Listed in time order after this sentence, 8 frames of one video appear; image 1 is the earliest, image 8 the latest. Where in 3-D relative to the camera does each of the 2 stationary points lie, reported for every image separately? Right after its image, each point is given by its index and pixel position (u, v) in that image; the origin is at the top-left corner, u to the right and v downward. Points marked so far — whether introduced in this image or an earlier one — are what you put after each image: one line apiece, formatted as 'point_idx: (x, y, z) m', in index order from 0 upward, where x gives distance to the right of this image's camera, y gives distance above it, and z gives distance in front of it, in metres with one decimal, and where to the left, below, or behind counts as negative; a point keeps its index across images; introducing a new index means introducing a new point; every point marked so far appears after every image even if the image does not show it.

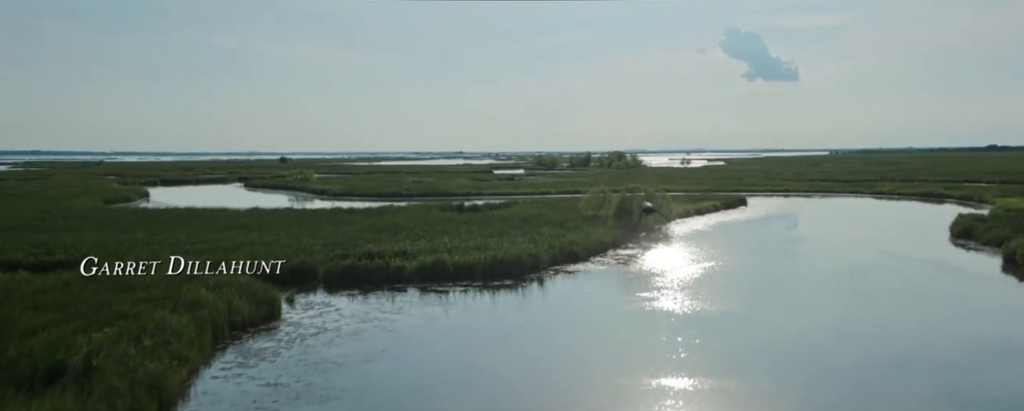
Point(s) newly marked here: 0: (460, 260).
0: (-0.9, -1.0, +12.5) m
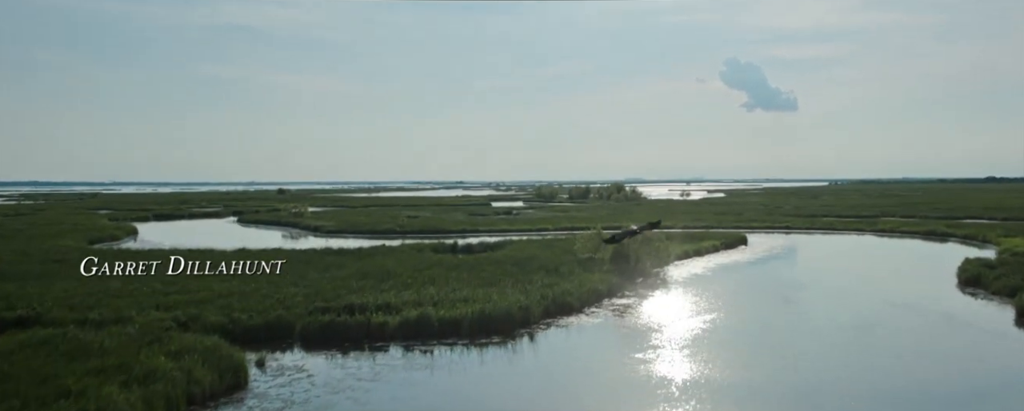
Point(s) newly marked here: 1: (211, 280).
0: (-1.1, -1.8, +11.9) m
1: (-6.6, -1.6, +15.8) m
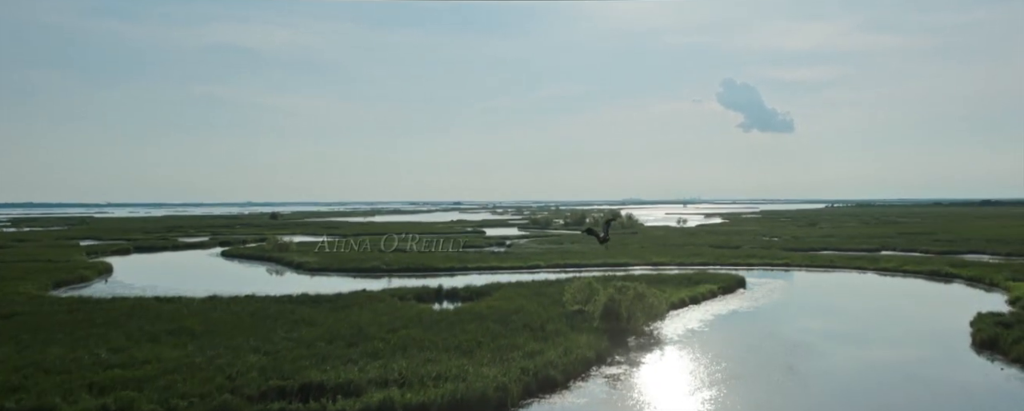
0: (-1.5, -2.8, +10.6) m
1: (-7.0, -2.8, +14.5) m
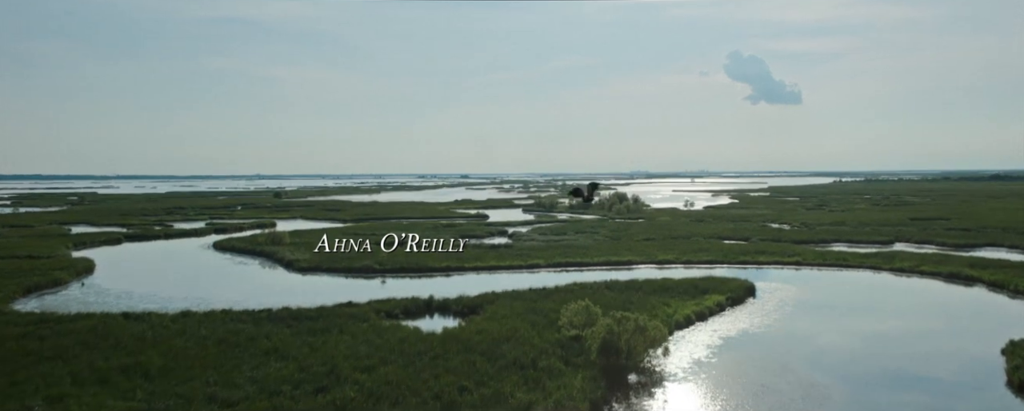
0: (-1.7, -3.5, +9.1) m
1: (-7.2, -3.4, +13.1) m
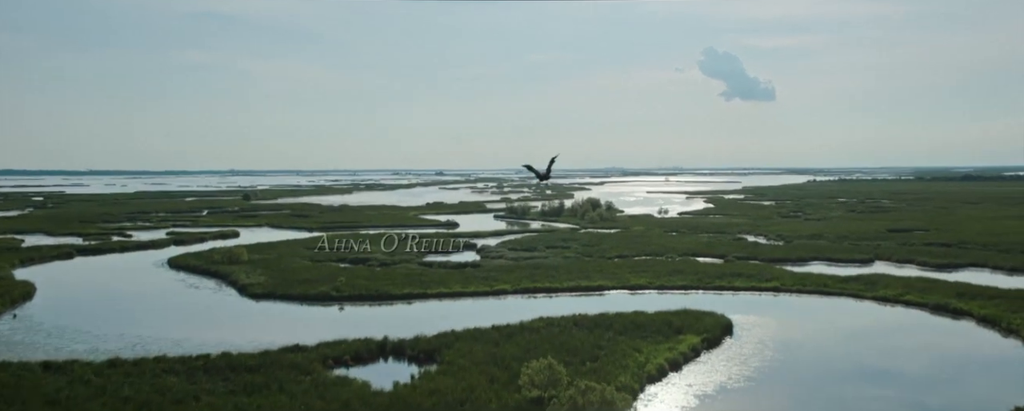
0: (-2.4, -4.6, +7.4) m
1: (-8.0, -4.5, +11.2) m
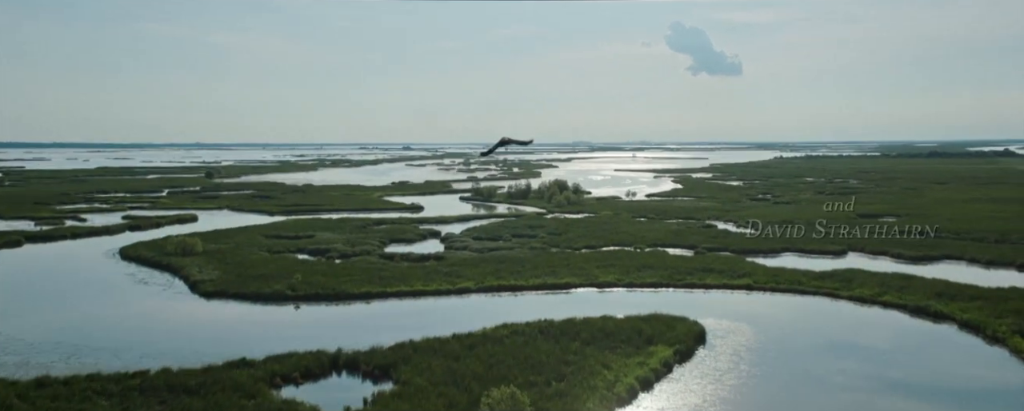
0: (-2.9, -5.2, +6.2) m
1: (-8.6, -5.0, +9.7) m
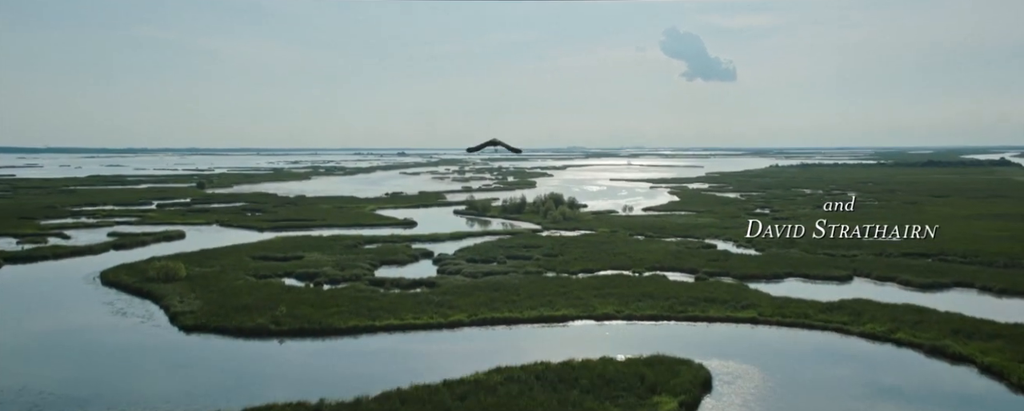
0: (-2.9, -6.2, +4.8) m
1: (-8.7, -6.0, +8.3) m
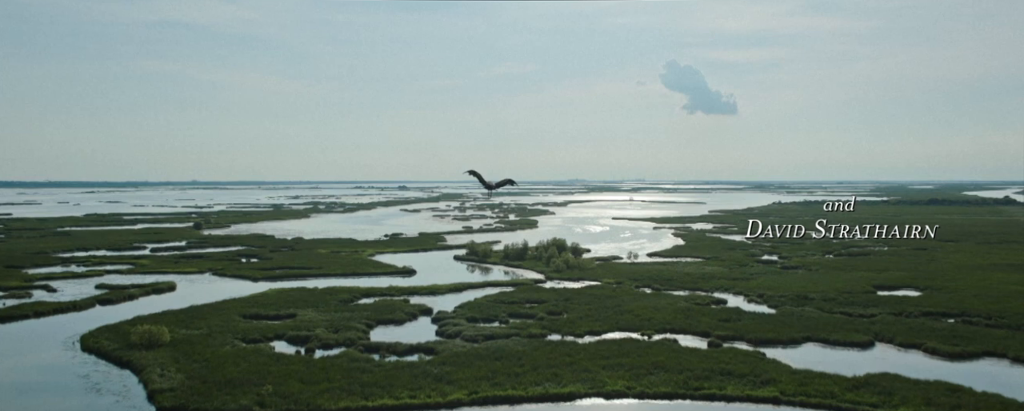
0: (-2.9, -7.7, +2.8) m
1: (-8.6, -7.7, +6.3) m
